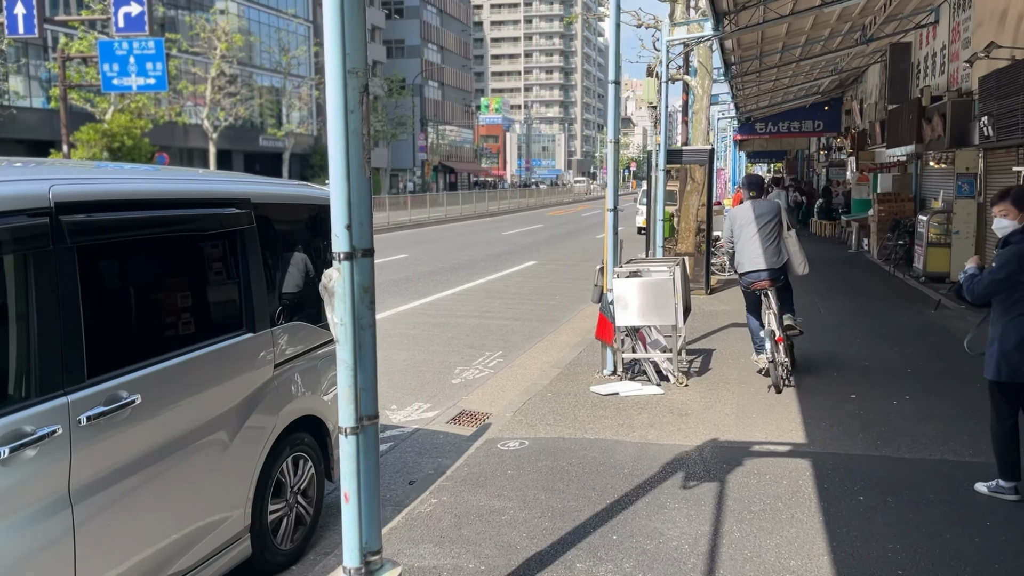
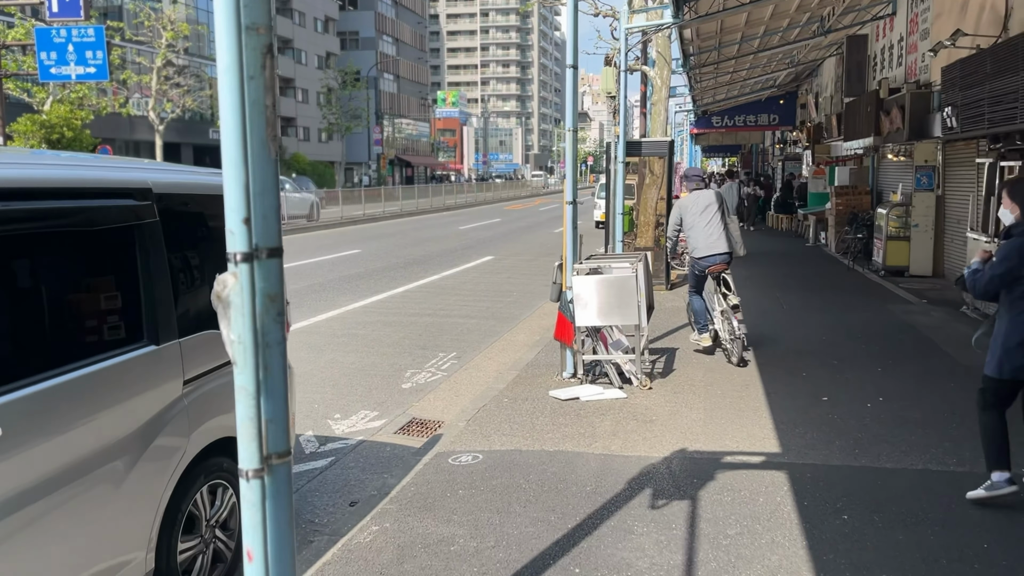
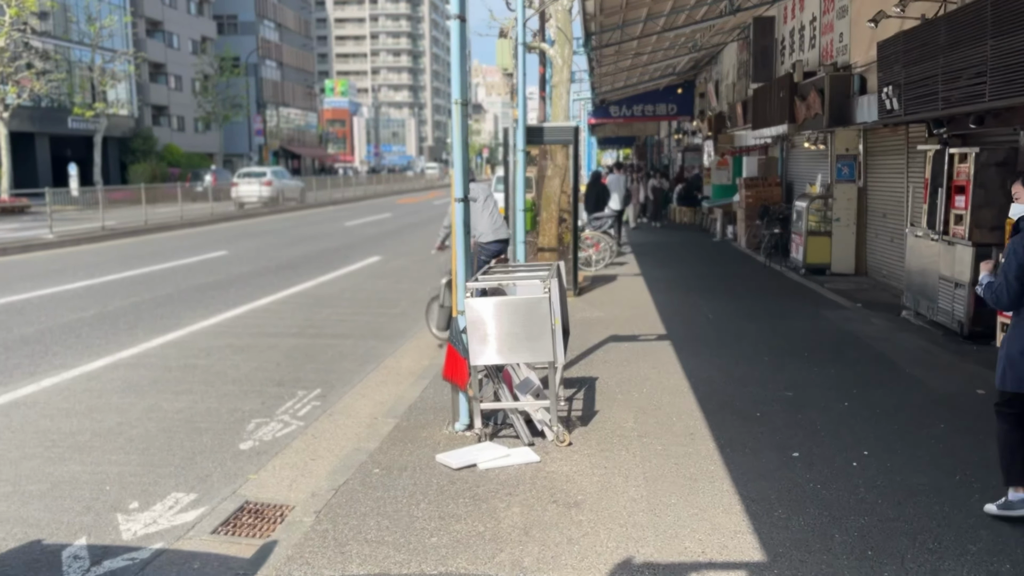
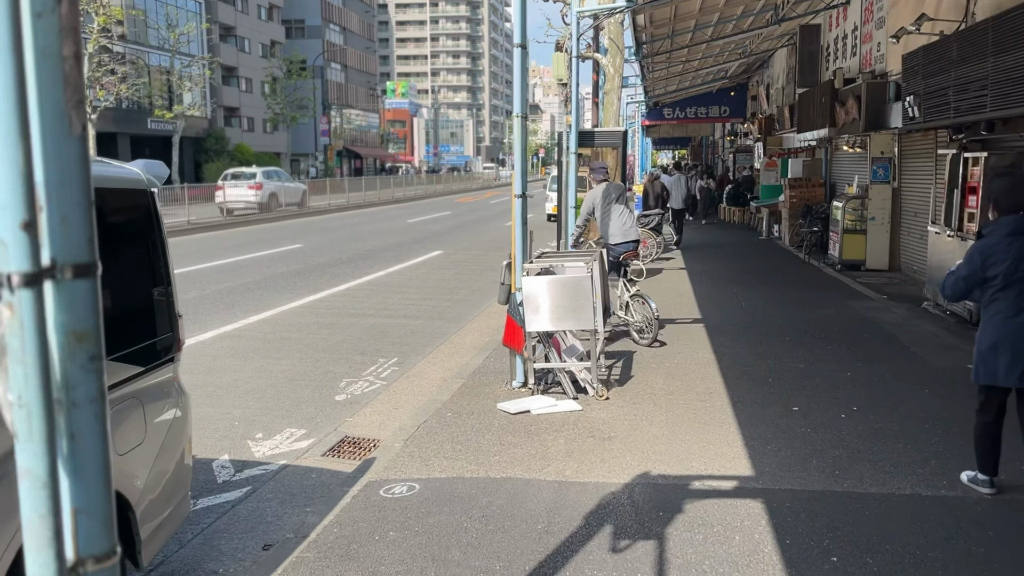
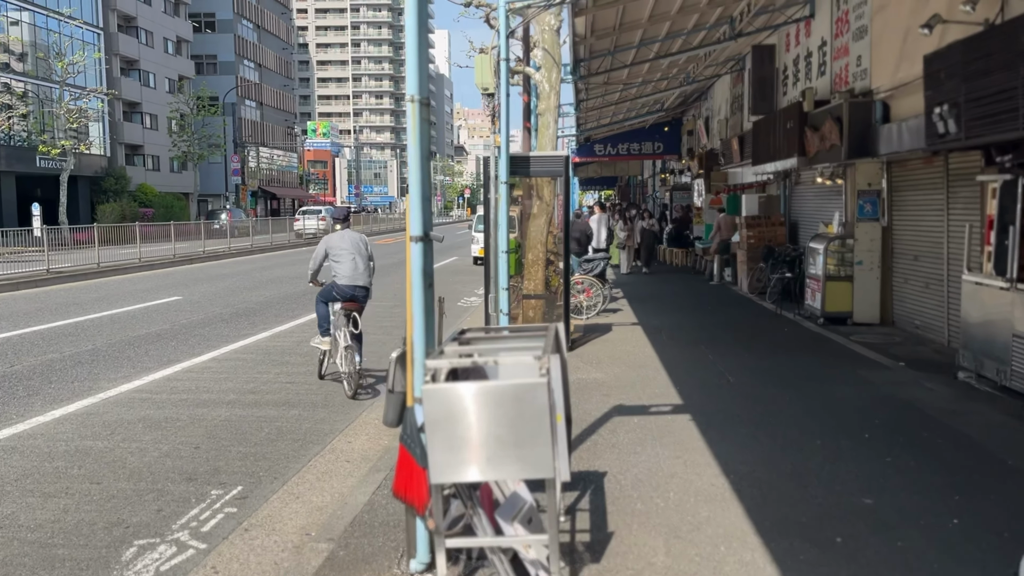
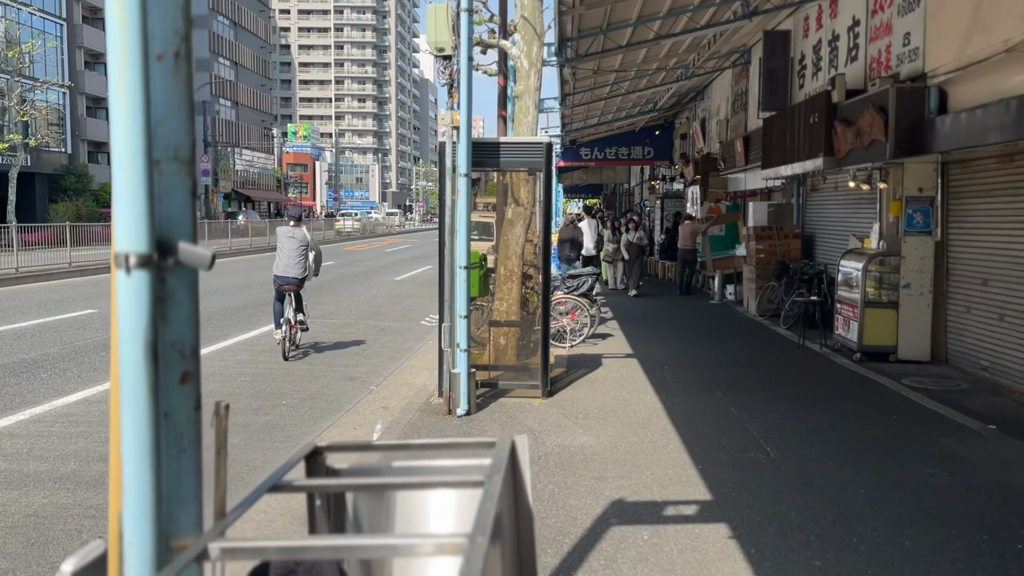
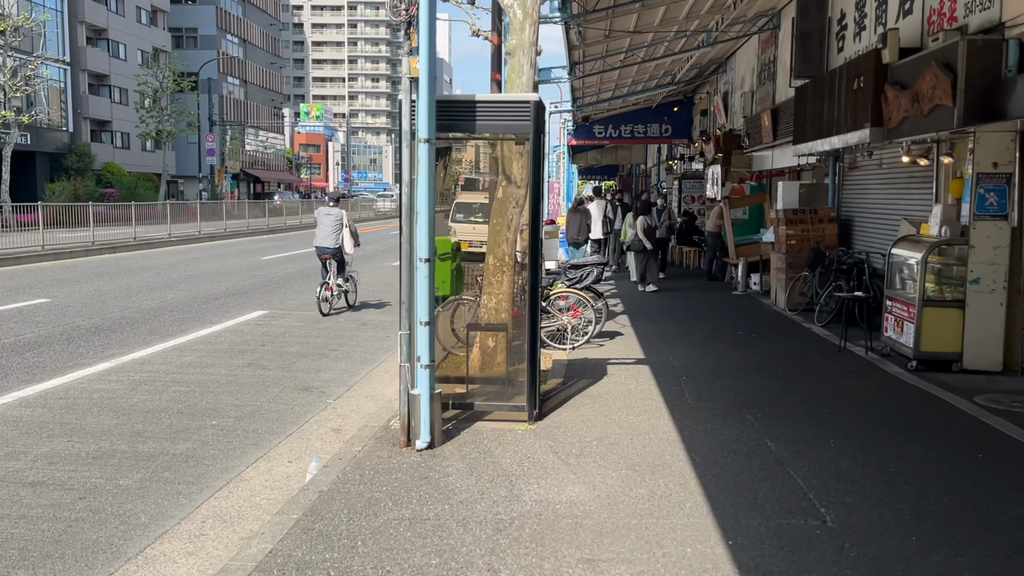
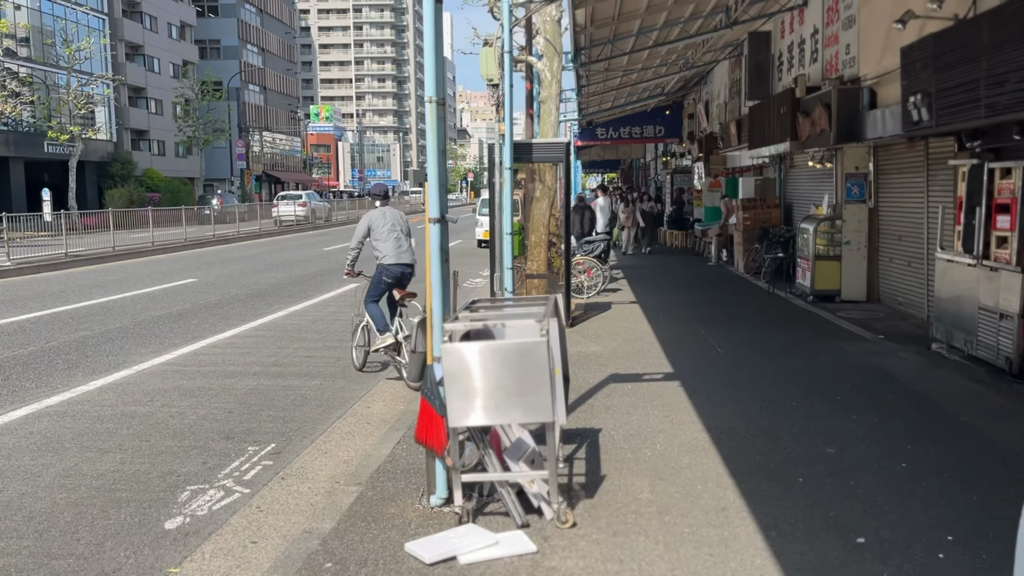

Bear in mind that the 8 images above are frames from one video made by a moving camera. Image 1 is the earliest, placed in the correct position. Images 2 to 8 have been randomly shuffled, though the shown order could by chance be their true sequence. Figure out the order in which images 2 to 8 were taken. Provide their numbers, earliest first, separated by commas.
2, 4, 3, 8, 5, 6, 7
